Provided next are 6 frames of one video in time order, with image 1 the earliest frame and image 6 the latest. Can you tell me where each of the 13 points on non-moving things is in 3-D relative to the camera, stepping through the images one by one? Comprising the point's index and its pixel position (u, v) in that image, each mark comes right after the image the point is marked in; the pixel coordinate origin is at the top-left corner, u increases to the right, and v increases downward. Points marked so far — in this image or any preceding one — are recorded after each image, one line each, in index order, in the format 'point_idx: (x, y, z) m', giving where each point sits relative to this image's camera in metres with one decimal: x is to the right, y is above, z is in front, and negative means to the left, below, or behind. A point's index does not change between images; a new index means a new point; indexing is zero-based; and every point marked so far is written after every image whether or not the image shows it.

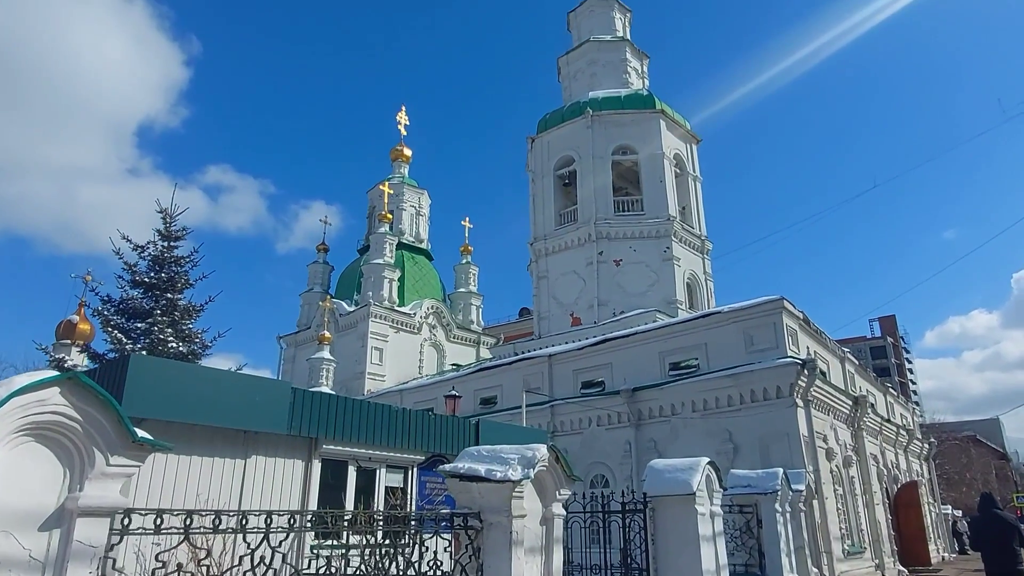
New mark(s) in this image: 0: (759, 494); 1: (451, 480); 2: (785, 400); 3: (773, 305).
0: (+3.8, -3.2, +10.6) m
1: (-0.5, -1.6, +5.7) m
2: (+5.3, -2.2, +13.5) m
3: (+5.3, -0.3, +14.1) m
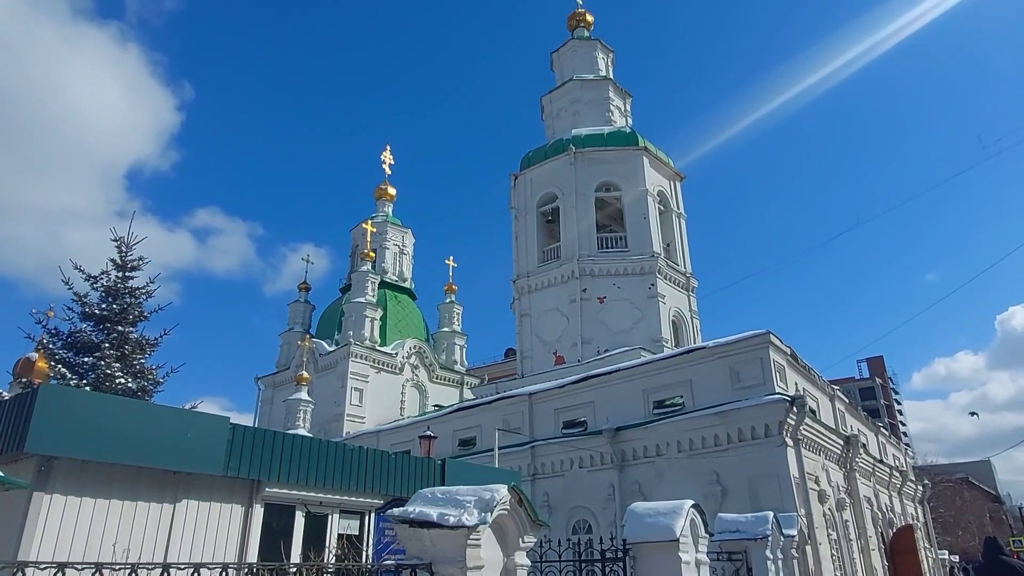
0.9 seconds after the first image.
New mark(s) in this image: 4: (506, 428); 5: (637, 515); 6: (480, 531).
0: (+3.4, -3.6, +9.9) m
1: (-0.8, -1.8, +5.1) m
2: (+4.8, -2.8, +12.9) m
3: (+4.9, -1.0, +13.6) m
4: (-0.1, -3.5, +17.6) m
5: (+1.5, -2.7, +8.3) m
6: (-0.2, -1.7, +4.9) m
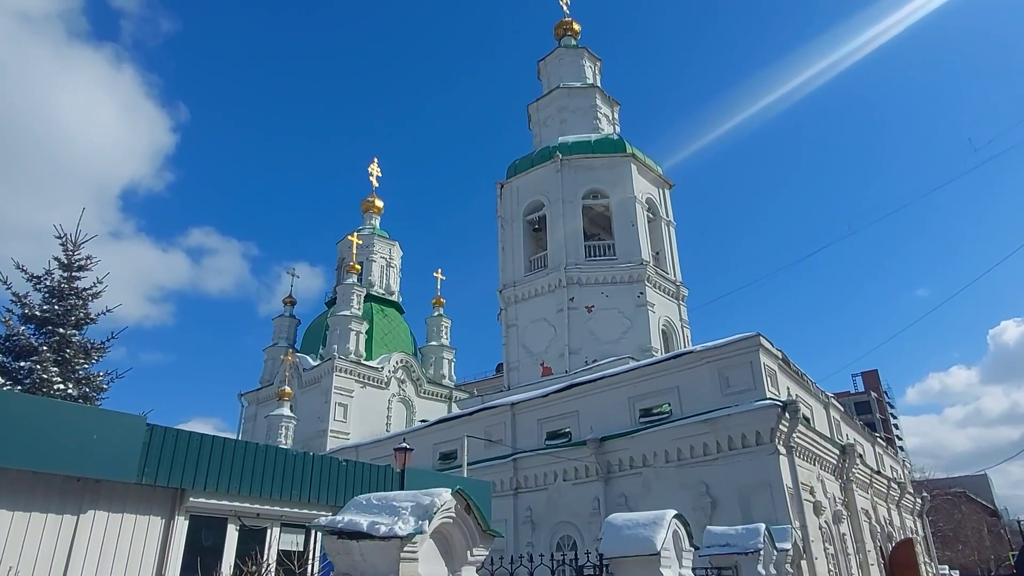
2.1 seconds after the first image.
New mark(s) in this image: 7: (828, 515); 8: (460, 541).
0: (+3.0, -3.5, +9.2) m
1: (-1.2, -1.6, +4.4) m
2: (+4.4, -2.8, +12.2) m
3: (+4.4, -1.0, +13.0) m
4: (-0.6, -3.7, +16.8) m
5: (+1.1, -2.6, +7.6) m
6: (-0.6, -1.5, +4.2) m
7: (+6.4, -4.6, +14.1) m
8: (-0.3, -1.7, +4.5) m
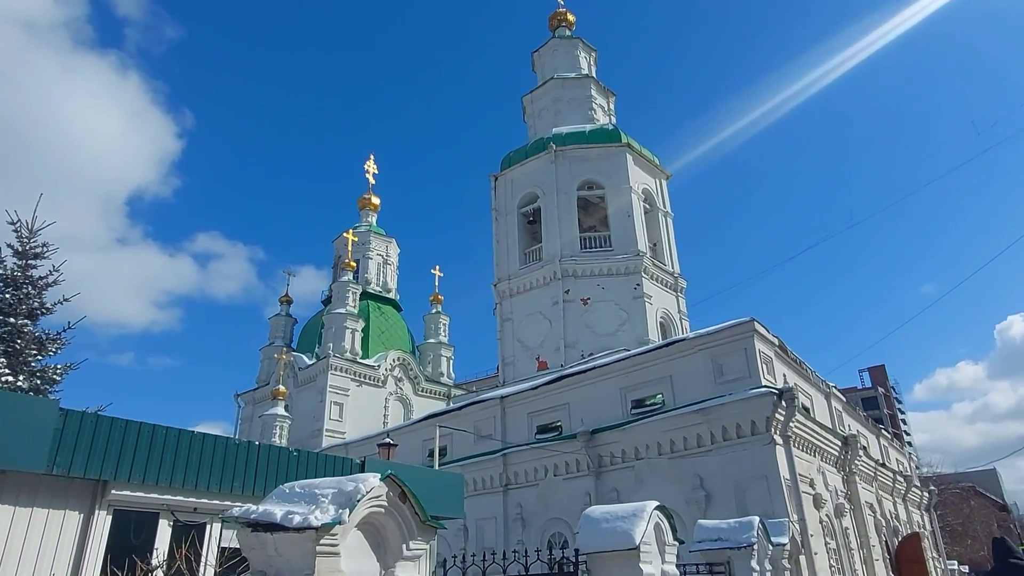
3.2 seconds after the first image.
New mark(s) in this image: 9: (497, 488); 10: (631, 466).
0: (+2.7, -3.3, +8.7) m
1: (-1.5, -1.4, +3.9) m
2: (+4.2, -2.5, +11.6) m
3: (+4.2, -0.7, +12.4) m
4: (-0.8, -3.4, +16.3) m
5: (+0.8, -2.3, +7.0) m
6: (-0.9, -1.3, +3.6) m
7: (+6.2, -4.3, +13.6) m
8: (-0.7, -1.4, +4.0) m
9: (-0.3, -4.3, +15.1) m
10: (+2.2, -3.4, +13.2) m
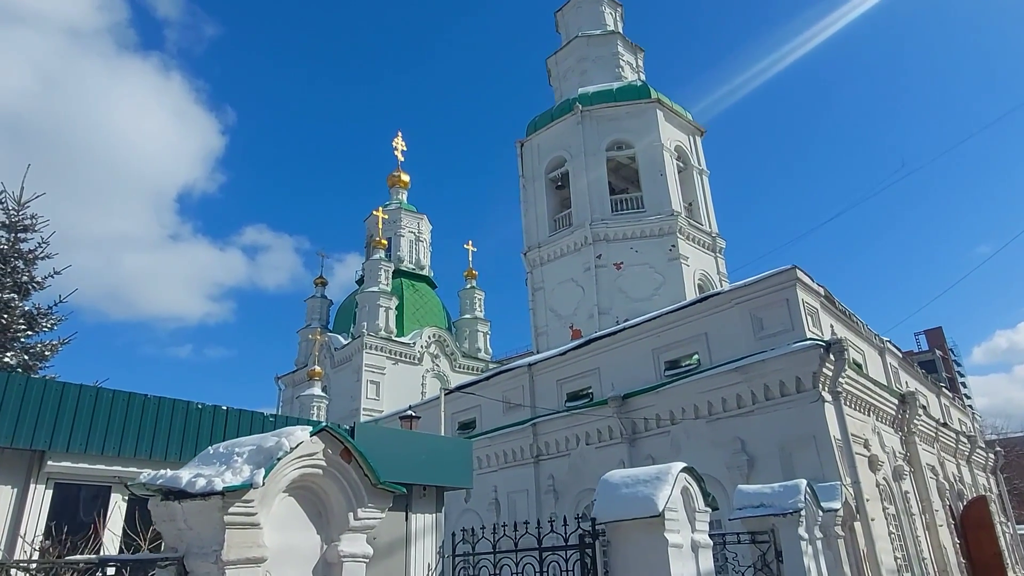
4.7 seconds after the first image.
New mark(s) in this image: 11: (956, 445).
0: (+2.9, -2.5, +7.8) m
1: (-1.7, -1.0, +3.2) m
2: (+4.5, -1.6, +10.6) m
3: (+4.5, +0.2, +11.4) m
4: (-0.1, -2.6, +15.6) m
5: (+0.9, -1.8, +6.2) m
6: (-1.1, -0.9, +2.9) m
7: (+6.7, -3.3, +12.5) m
8: (-0.8, -1.0, +3.3) m
9: (+0.3, -3.5, +14.4) m
10: (+2.7, -2.5, +12.3) m
11: (+11.6, -4.1, +18.2) m
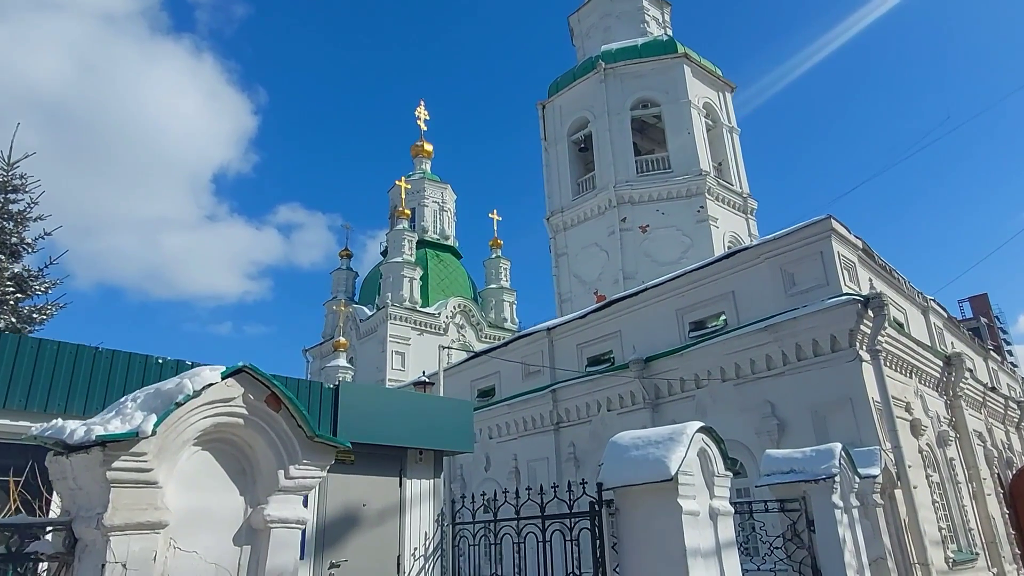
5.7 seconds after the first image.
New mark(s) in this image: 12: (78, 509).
0: (+3.0, -2.0, +7.1) m
1: (-1.8, -0.7, +2.7) m
2: (+4.7, -0.9, +9.8) m
3: (+4.7, +0.9, +10.5) m
4: (+0.3, -1.8, +15.1) m
5: (+0.9, -1.3, +5.6) m
6: (-1.3, -0.6, +2.4) m
7: (+7.0, -2.5, +11.7) m
8: (-1.0, -0.7, +2.7) m
9: (+0.7, -2.8, +13.9) m
10: (+3.0, -1.8, +11.6) m
11: (+12.2, -3.0, +17.2) m
12: (-1.6, -0.8, +2.5) m
